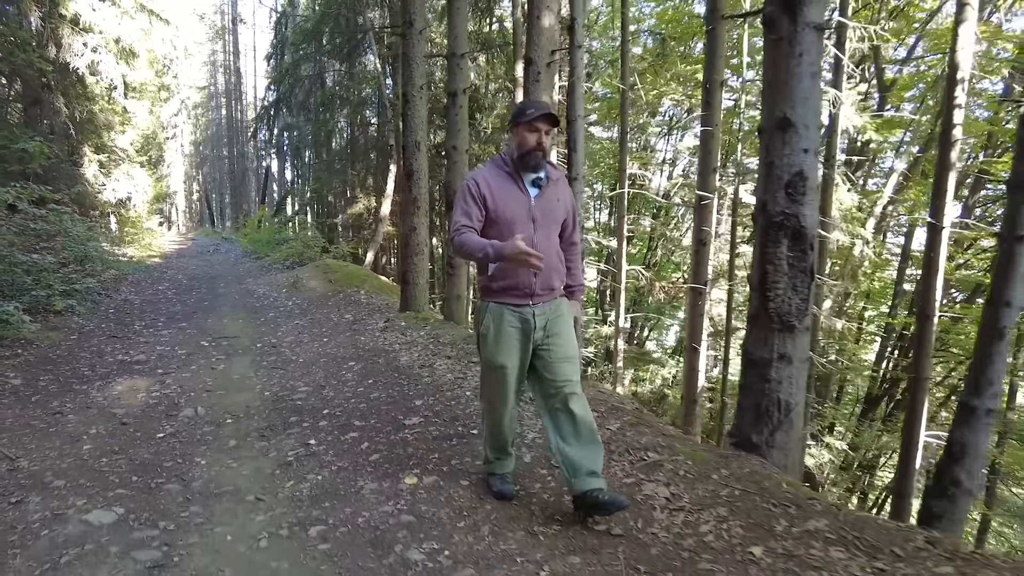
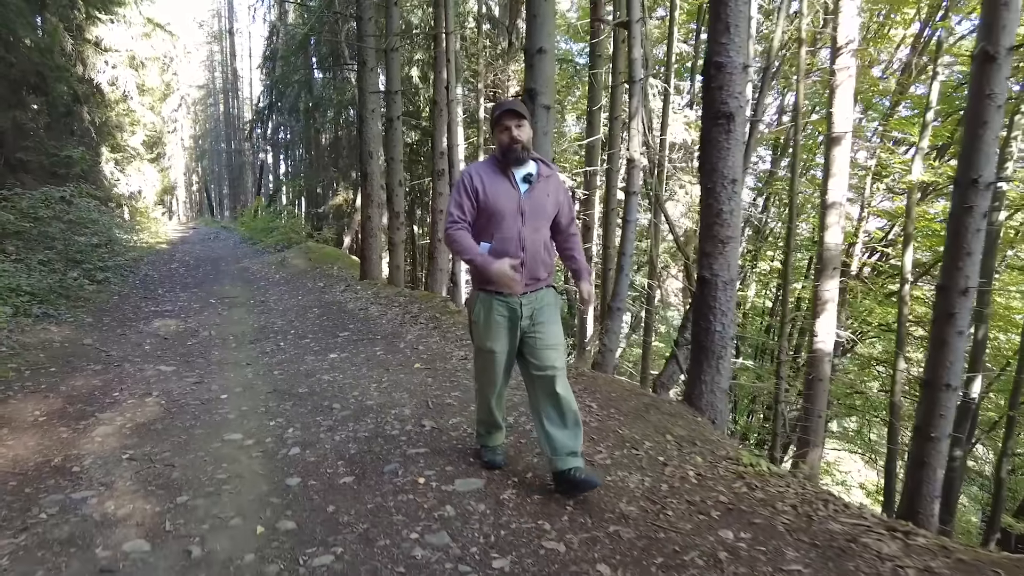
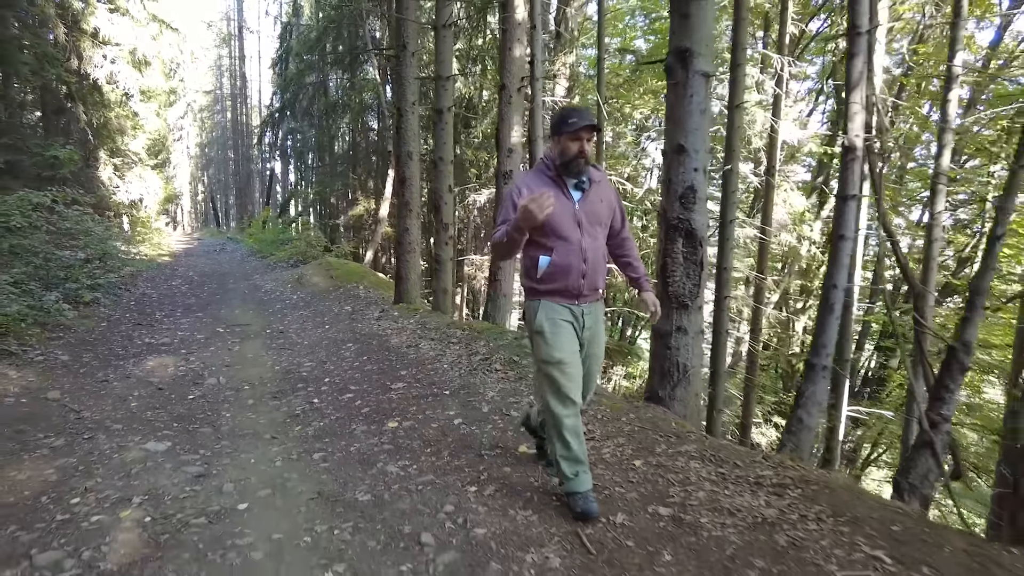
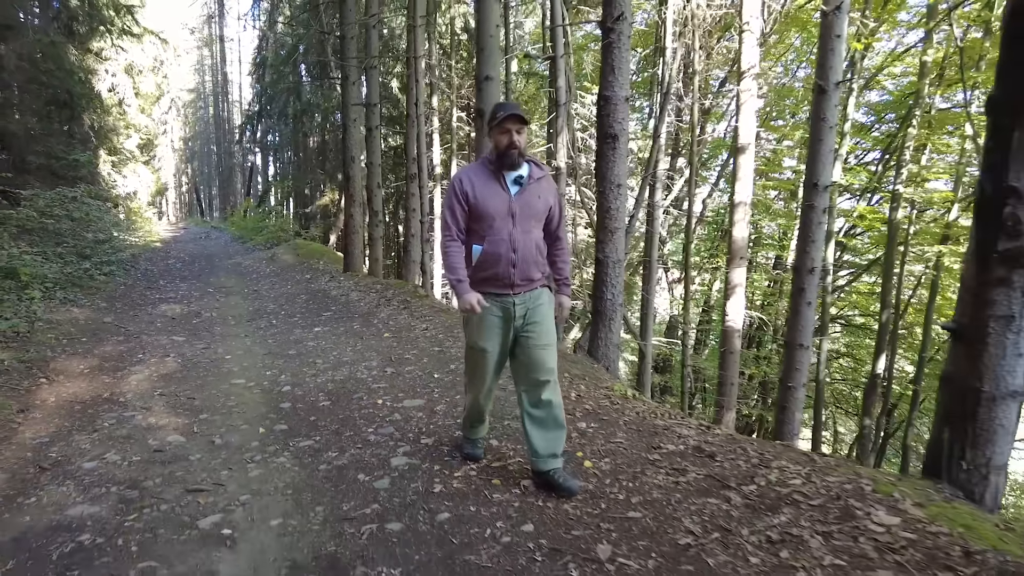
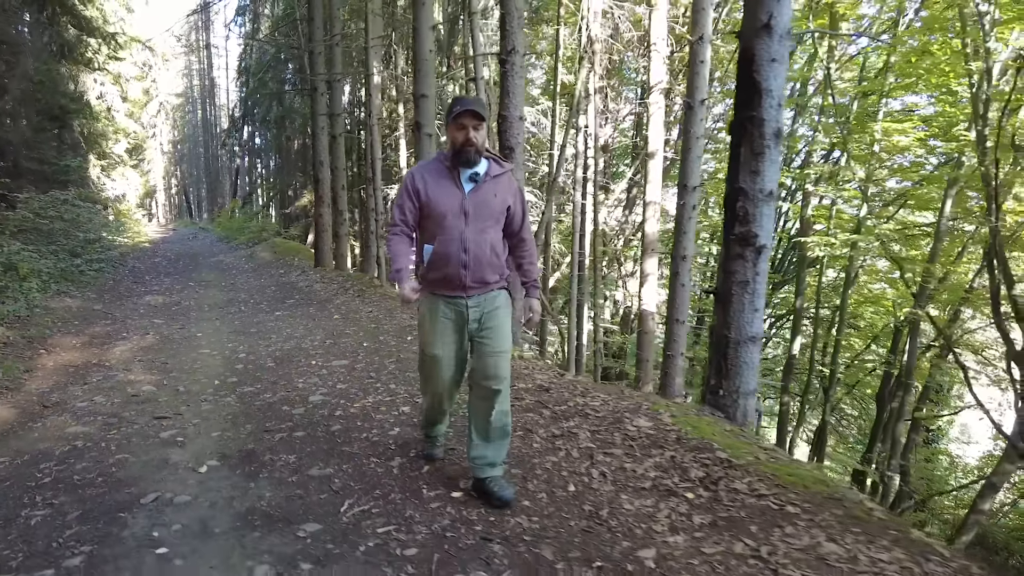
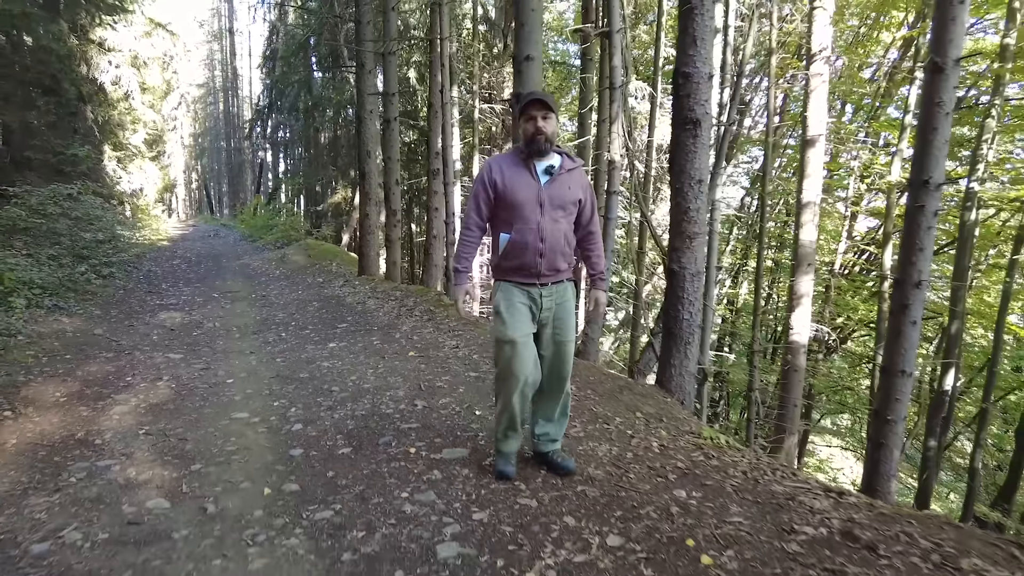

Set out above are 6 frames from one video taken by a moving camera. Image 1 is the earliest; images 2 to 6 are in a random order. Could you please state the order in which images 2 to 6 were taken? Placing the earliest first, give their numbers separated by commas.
3, 2, 6, 4, 5
